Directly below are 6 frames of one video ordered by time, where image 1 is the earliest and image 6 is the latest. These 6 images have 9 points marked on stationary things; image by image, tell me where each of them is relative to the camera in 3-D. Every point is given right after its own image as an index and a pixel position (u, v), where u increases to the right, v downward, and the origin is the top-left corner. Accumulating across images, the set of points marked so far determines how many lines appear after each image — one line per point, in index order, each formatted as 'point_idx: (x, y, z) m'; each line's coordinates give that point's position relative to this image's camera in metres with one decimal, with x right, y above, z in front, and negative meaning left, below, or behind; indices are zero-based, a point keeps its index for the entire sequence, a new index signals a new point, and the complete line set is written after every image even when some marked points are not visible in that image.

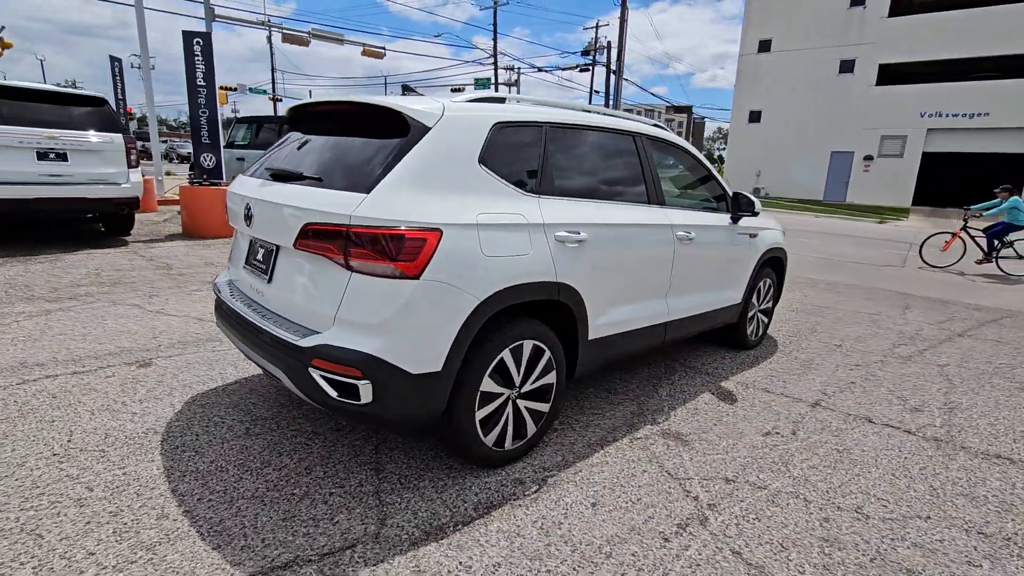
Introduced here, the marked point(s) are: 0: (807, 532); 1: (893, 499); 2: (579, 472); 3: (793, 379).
0: (+1.4, -1.1, +2.4) m
1: (+2.0, -1.1, +2.7) m
2: (+0.3, -1.0, +2.7) m
3: (+2.3, -0.7, +4.2) m
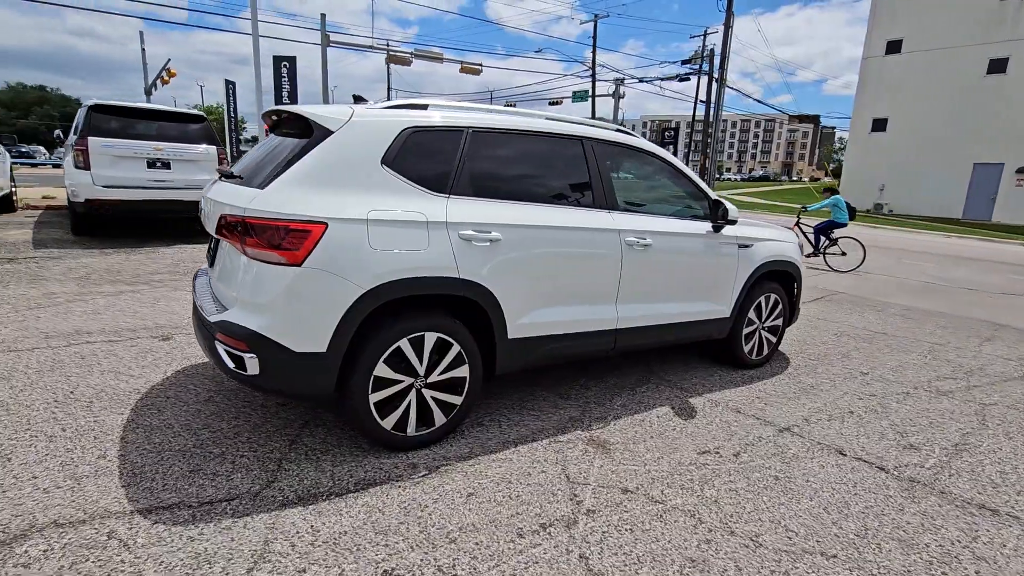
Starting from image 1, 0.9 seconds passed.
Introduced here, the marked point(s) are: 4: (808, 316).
0: (+0.7, -1.1, +2.3) m
1: (+1.4, -1.2, +2.4) m
2: (-0.2, -1.0, +2.8) m
3: (+2.0, -0.9, +3.9) m
4: (+3.9, -0.4, +6.8) m
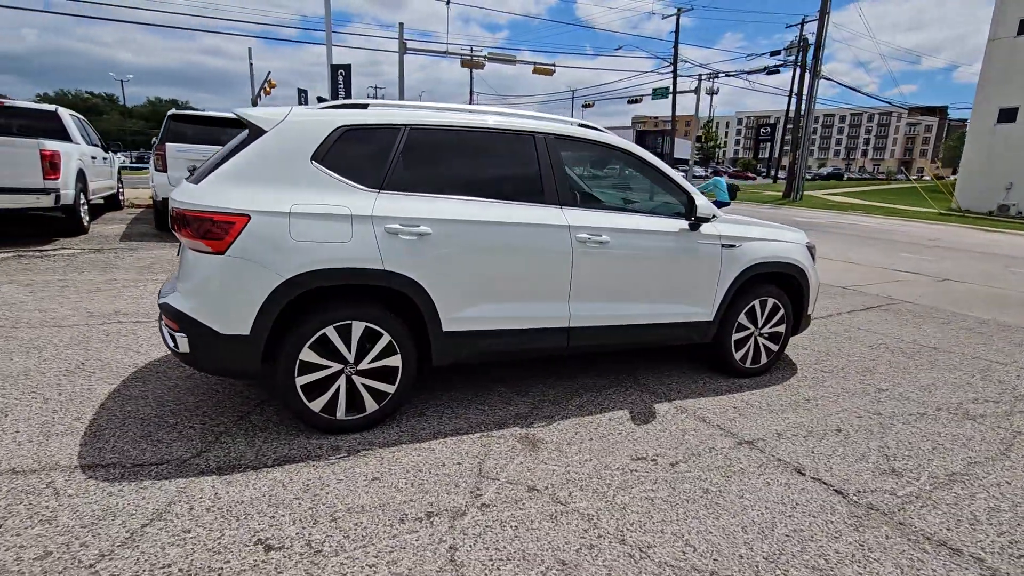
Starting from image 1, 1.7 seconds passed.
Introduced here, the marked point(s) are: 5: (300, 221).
0: (+0.2, -1.1, +2.2) m
1: (+0.8, -1.1, +2.3) m
2: (-0.6, -0.9, +2.9) m
3: (+1.7, -0.9, +3.6) m
4: (+4.0, -0.5, +6.1) m
5: (-1.1, +0.3, +2.7) m
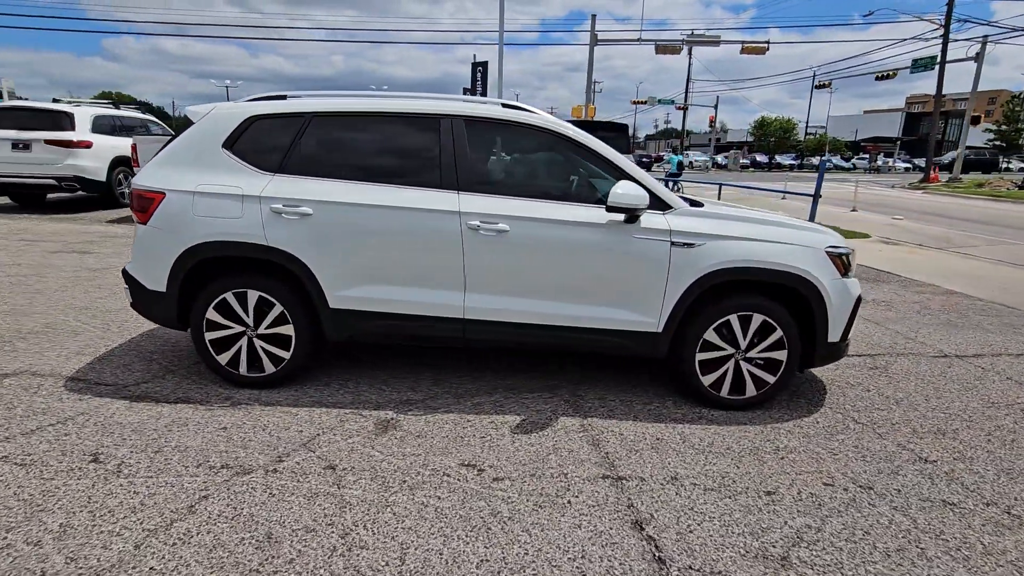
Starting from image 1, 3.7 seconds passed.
0: (-1.0, -1.0, +2.3) m
1: (-0.4, -1.1, +2.1) m
2: (-1.5, -0.8, +3.2) m
3: (+0.9, -0.9, +3.0) m
4: (+4.1, -0.7, +4.4) m
5: (-1.9, +0.5, +3.2) m
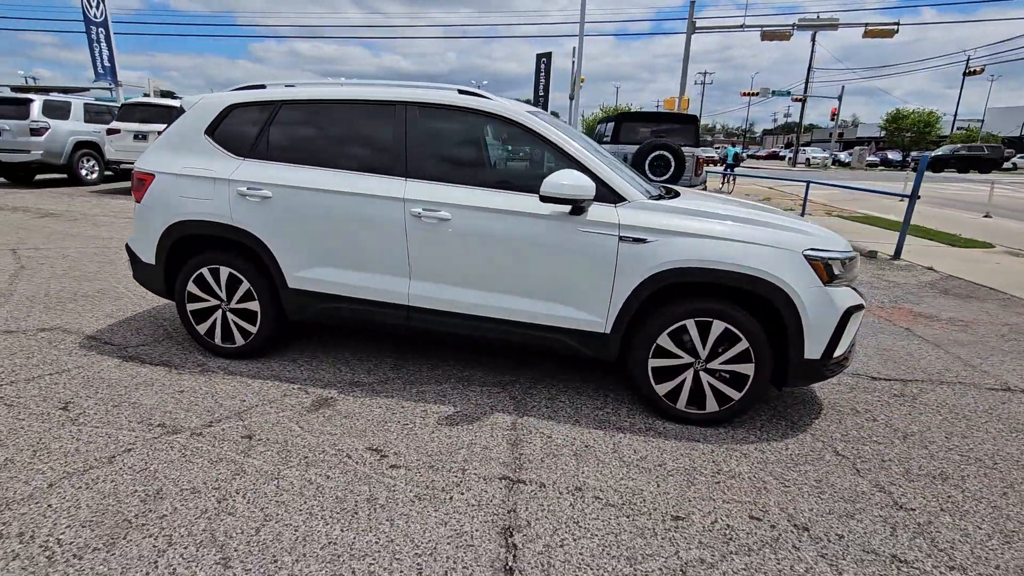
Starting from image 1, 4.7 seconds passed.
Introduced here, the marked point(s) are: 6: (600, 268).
0: (-1.6, -0.9, +2.4) m
1: (-1.0, -1.0, +2.1) m
2: (-1.9, -0.6, +3.4) m
3: (+0.5, -0.9, +2.7) m
4: (+3.8, -0.9, +3.6) m
5: (-2.2, +0.7, +3.5) m
6: (+0.5, +0.1, +3.0) m
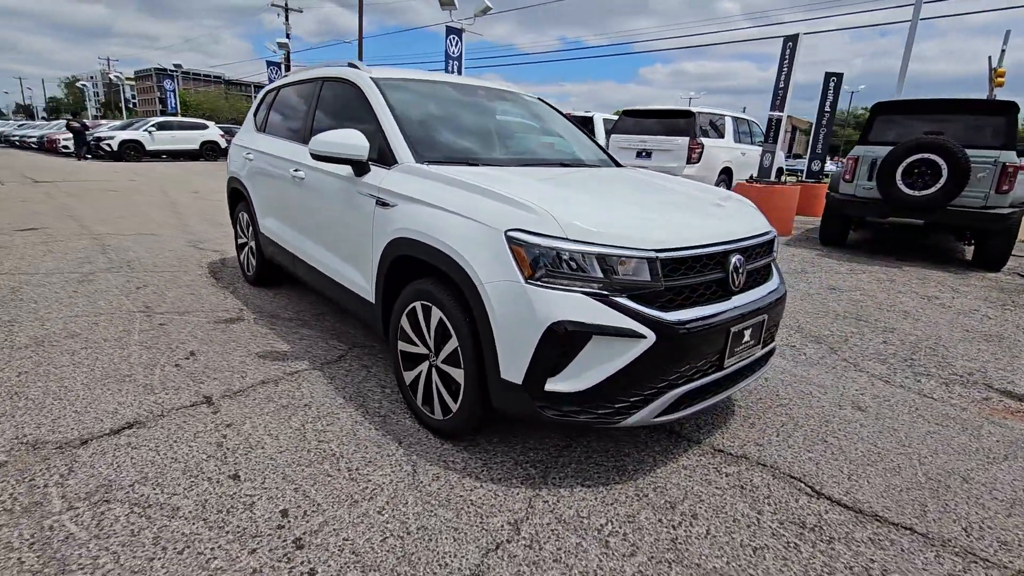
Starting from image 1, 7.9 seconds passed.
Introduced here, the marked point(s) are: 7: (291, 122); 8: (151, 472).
0: (-3.0, -0.3, +3.7) m
1: (-2.8, -0.5, +3.1) m
2: (-2.6, 0.0, +4.7) m
3: (-1.2, -0.7, +2.7) m
4: (+1.9, -1.2, +1.4) m
5: (-2.6, +1.3, +4.8) m
6: (-0.8, +0.3, +2.9) m
7: (-1.8, +1.3, +4.1) m
8: (-1.6, -0.8, +2.3) m
